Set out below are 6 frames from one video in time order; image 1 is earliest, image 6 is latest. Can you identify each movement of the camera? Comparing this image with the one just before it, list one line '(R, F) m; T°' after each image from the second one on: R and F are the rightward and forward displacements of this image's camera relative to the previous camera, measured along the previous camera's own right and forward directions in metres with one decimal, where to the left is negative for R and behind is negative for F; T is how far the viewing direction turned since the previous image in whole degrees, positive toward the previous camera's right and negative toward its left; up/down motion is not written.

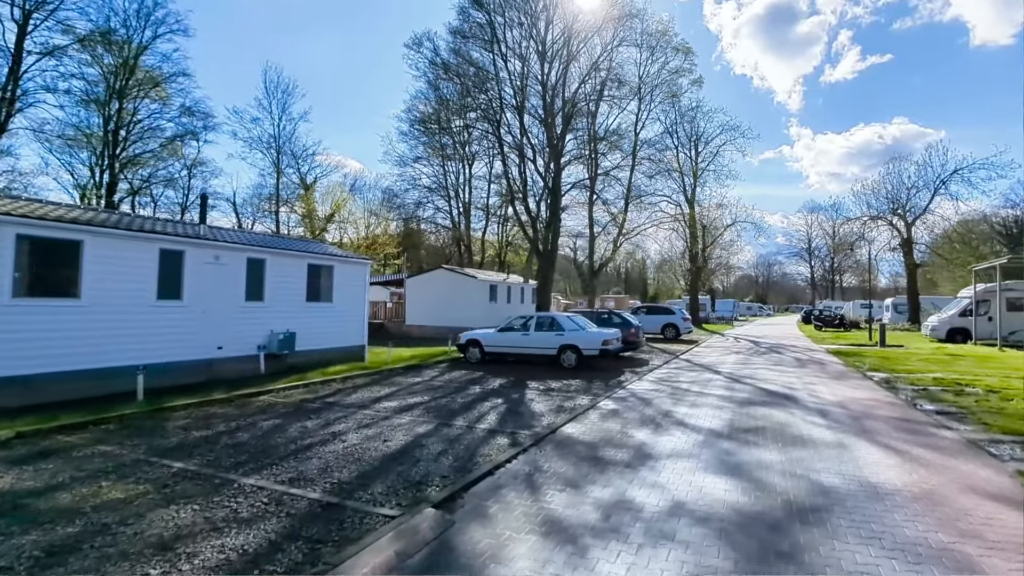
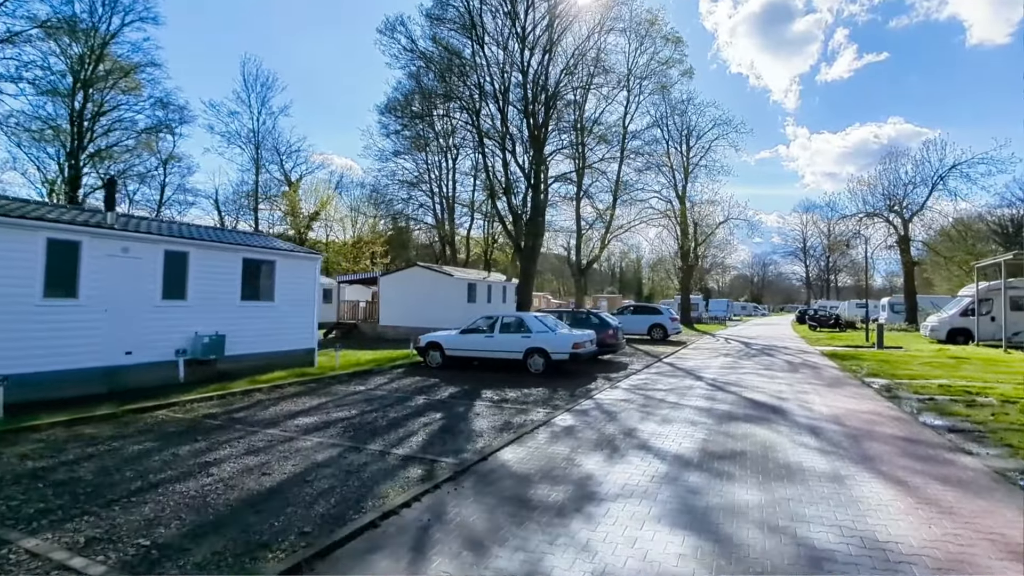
(+1.0, +1.5) m; 0°
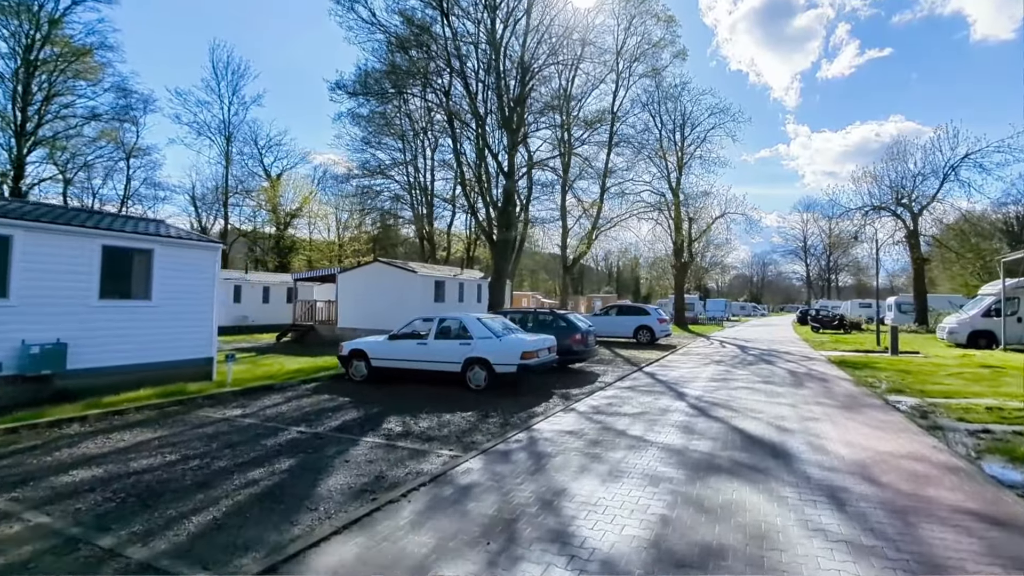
(+1.4, +2.8) m; 0°
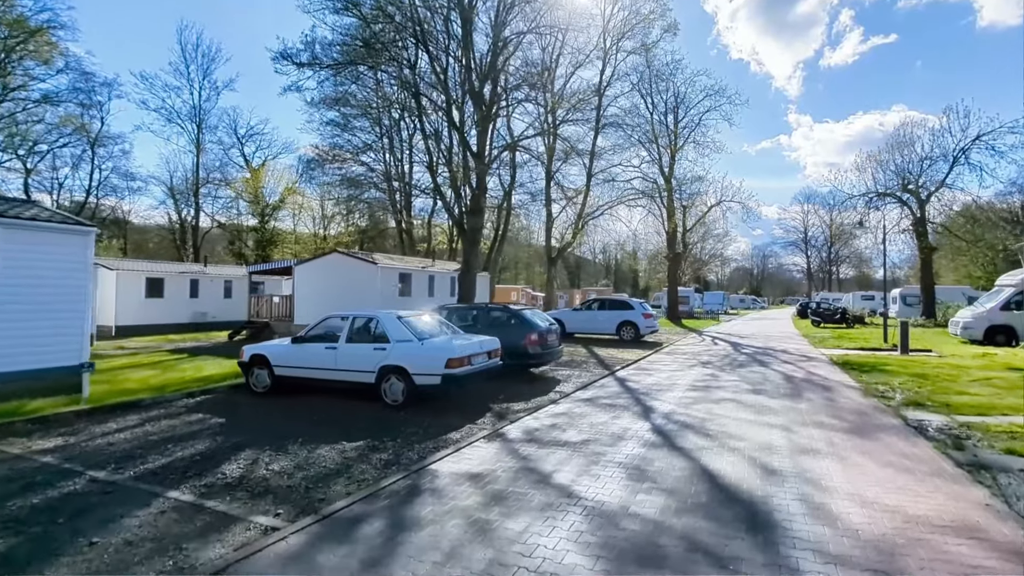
(+1.4, +2.3) m; 0°
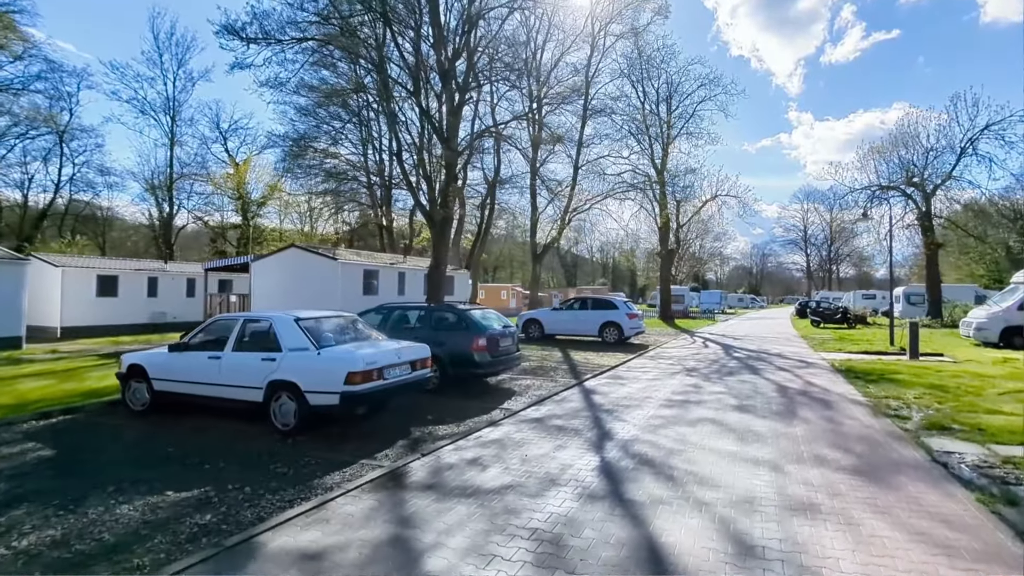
(+1.1, +1.9) m; 0°
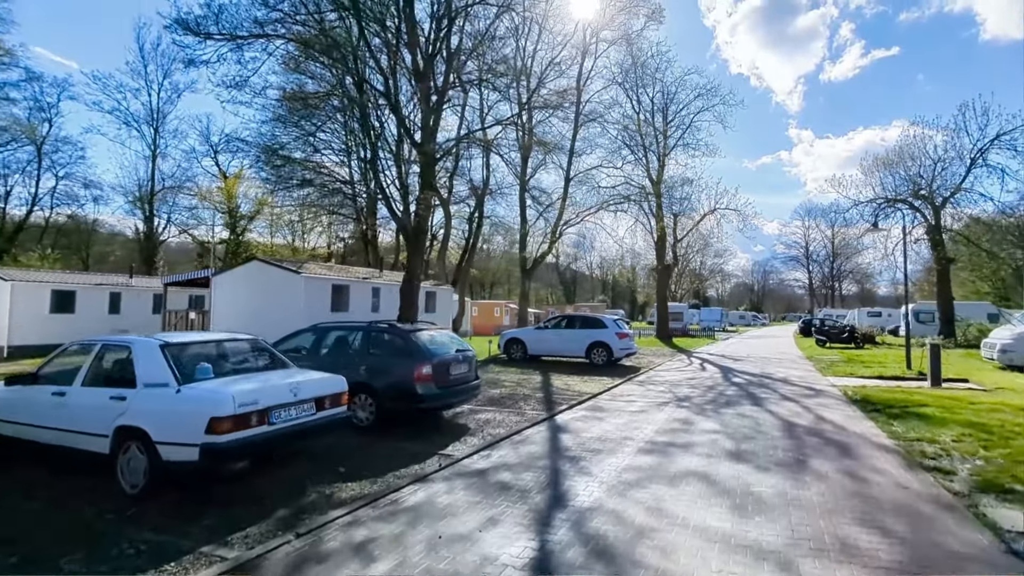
(+0.9, +1.7) m; 0°
